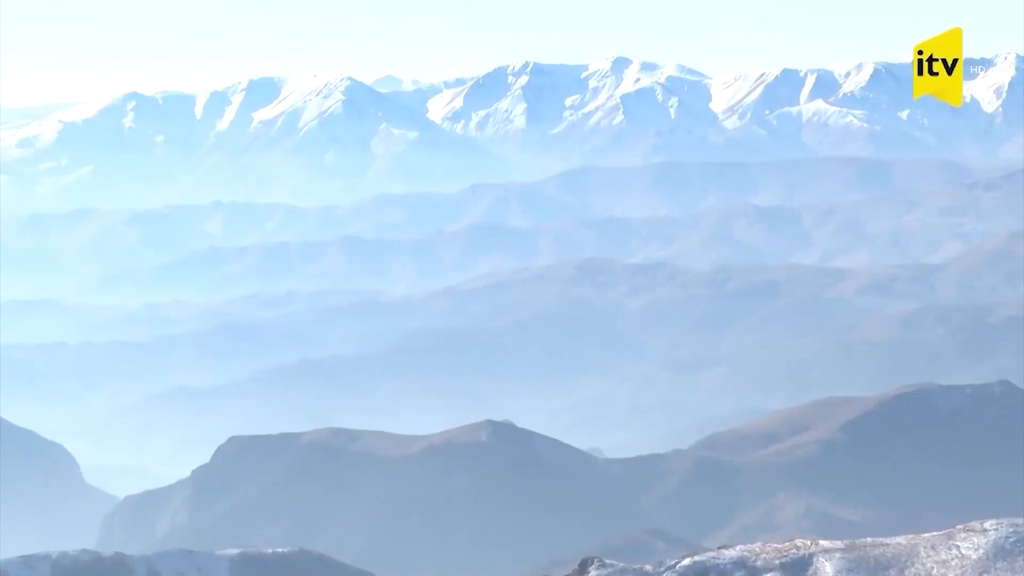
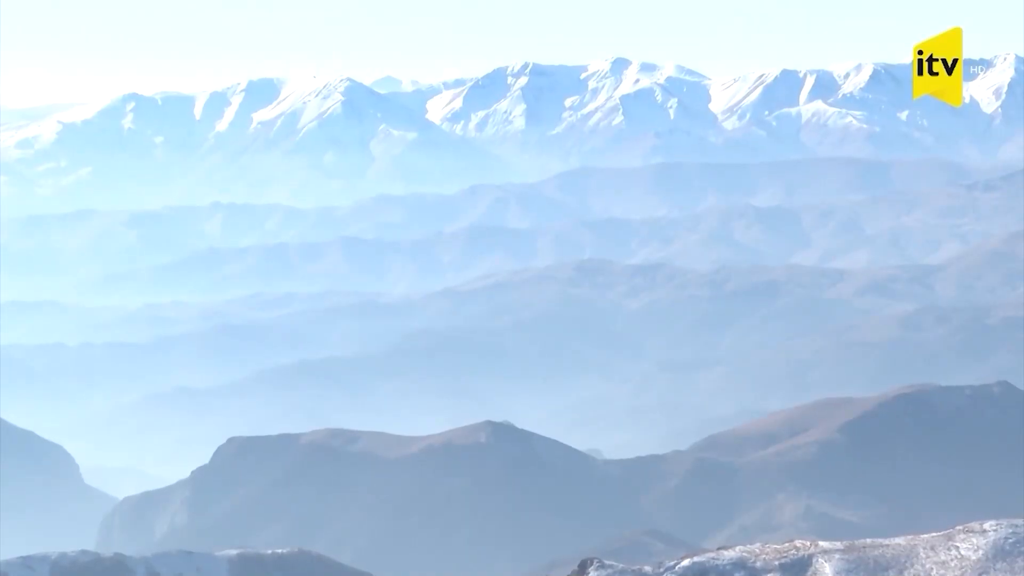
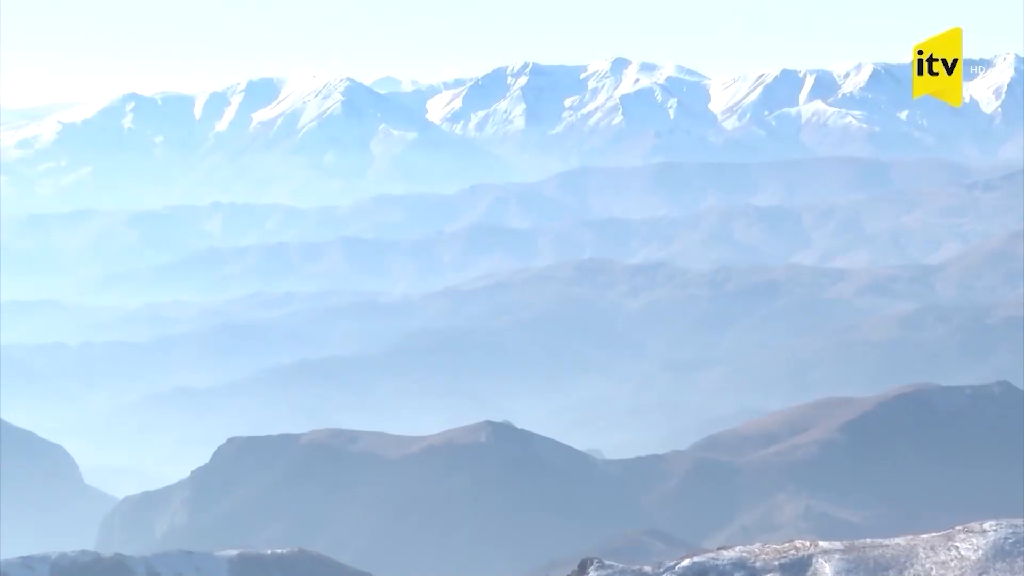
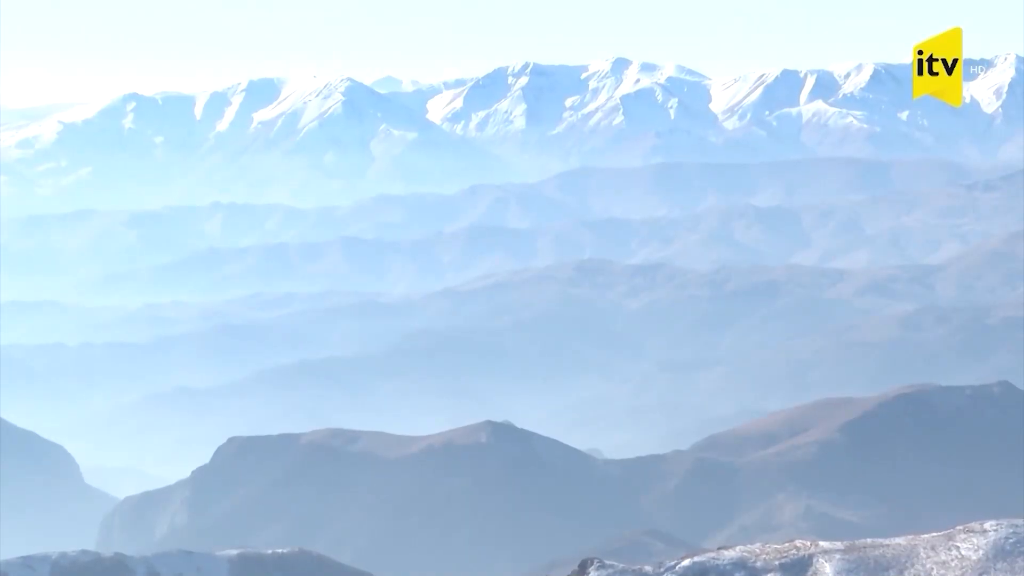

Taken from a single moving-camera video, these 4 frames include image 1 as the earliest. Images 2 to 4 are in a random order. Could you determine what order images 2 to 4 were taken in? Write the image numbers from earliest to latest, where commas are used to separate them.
3, 2, 4
